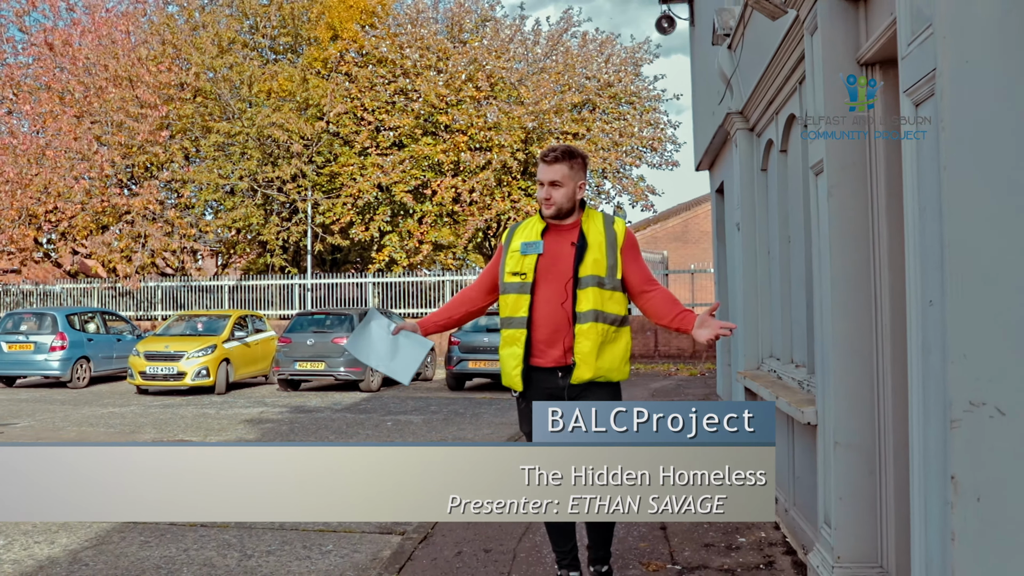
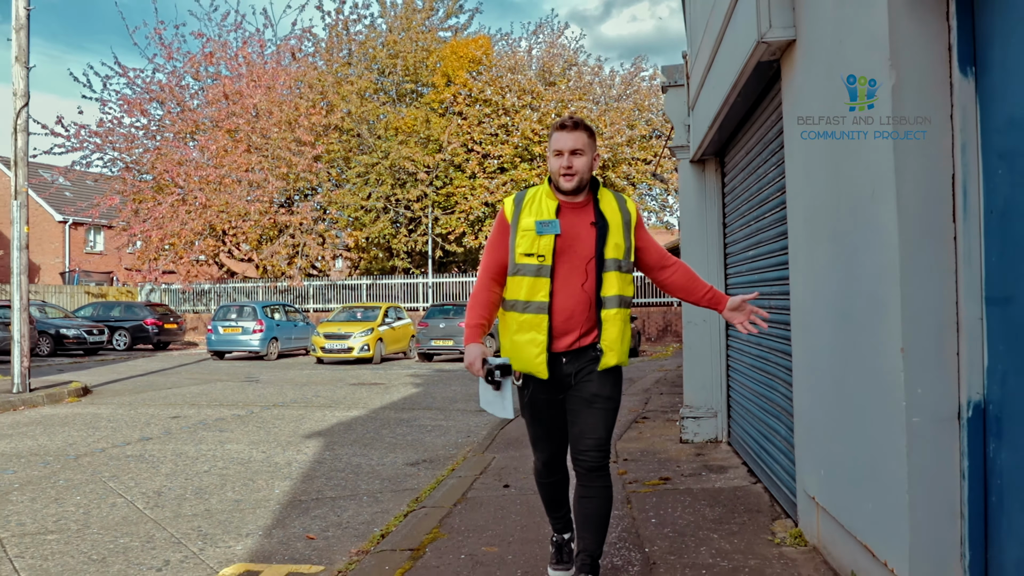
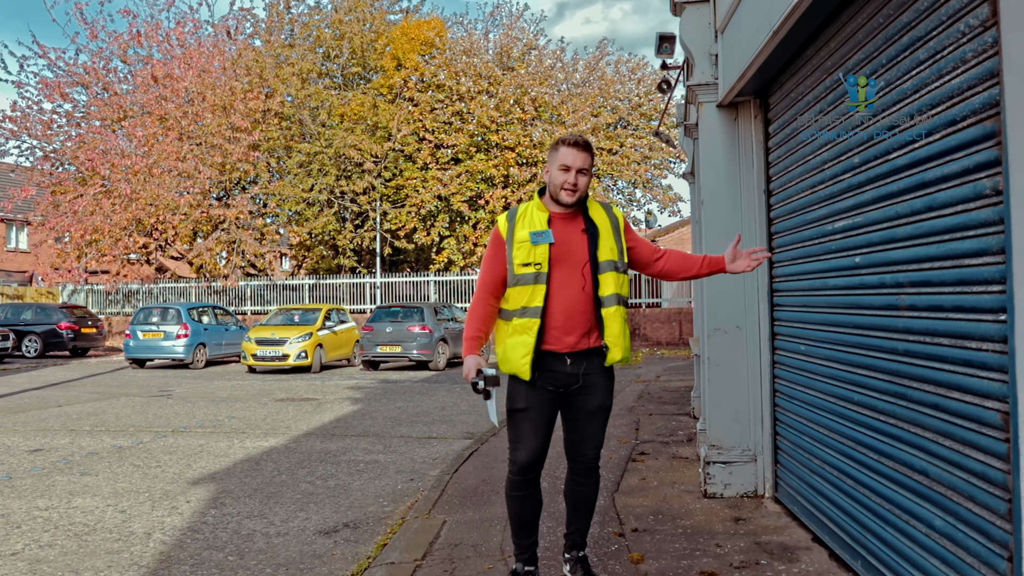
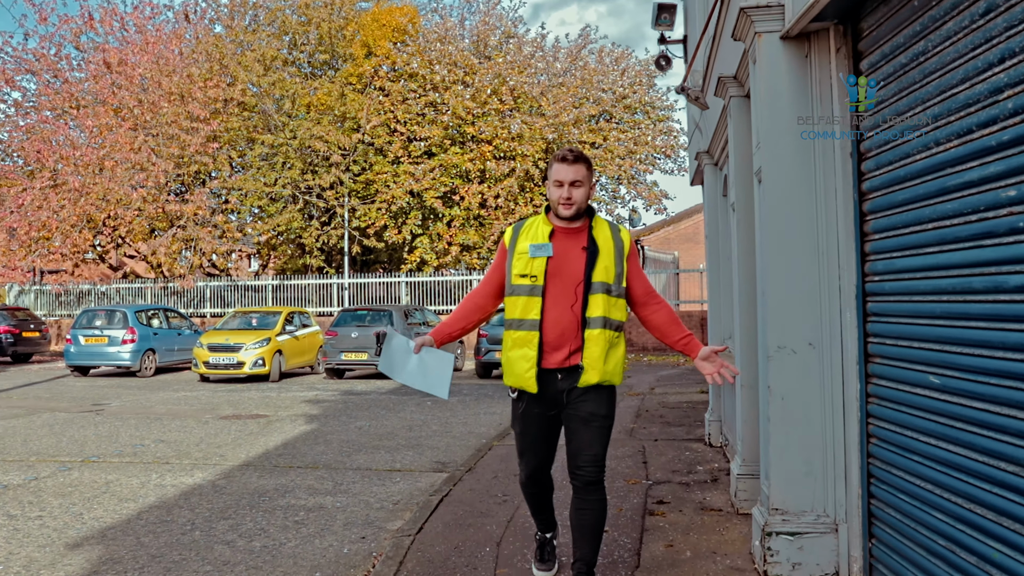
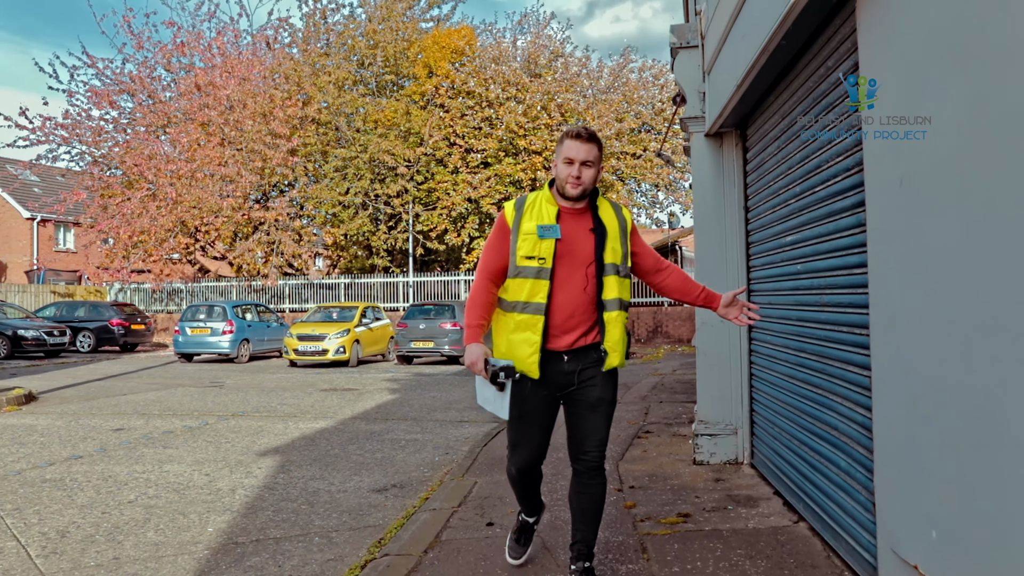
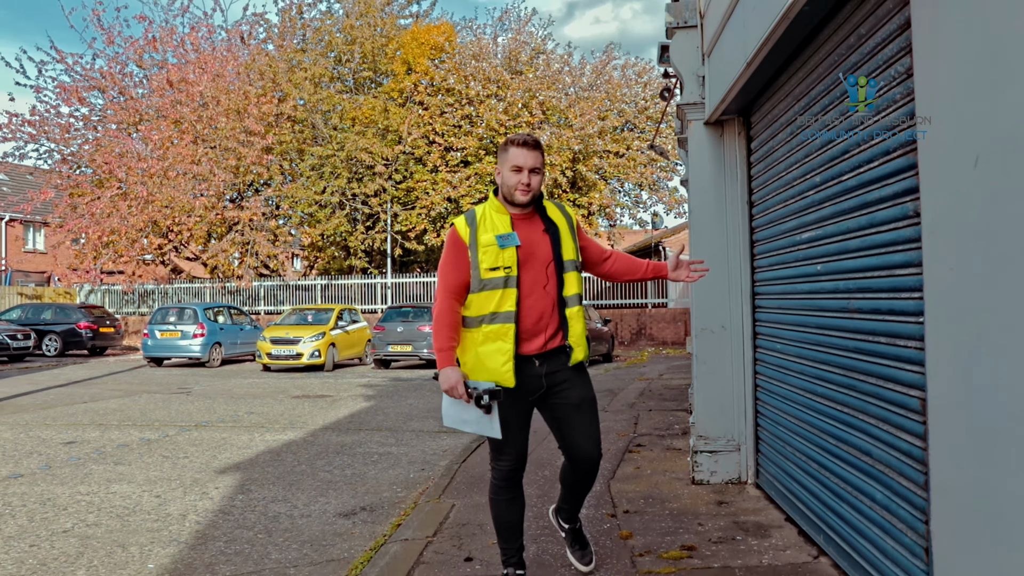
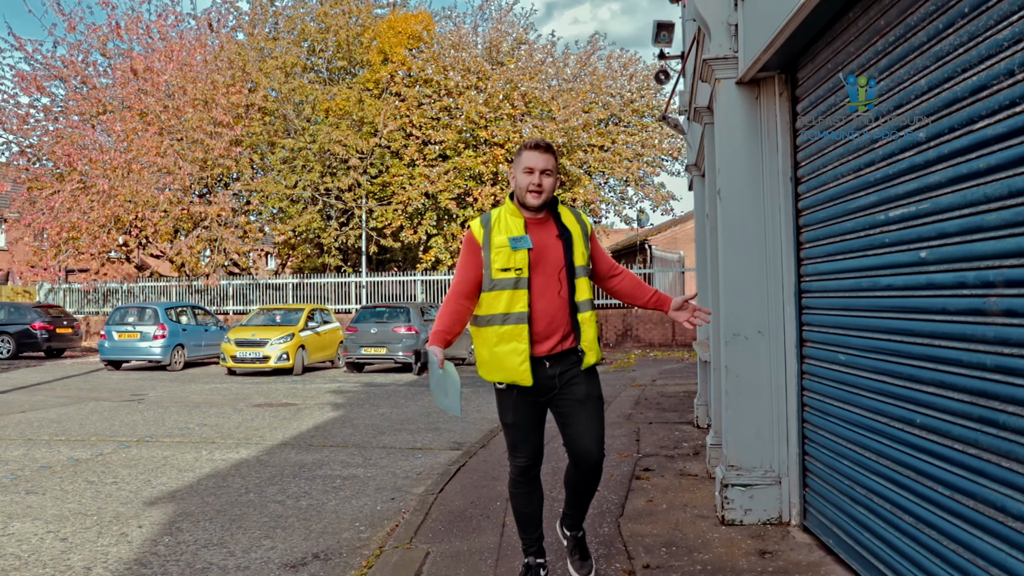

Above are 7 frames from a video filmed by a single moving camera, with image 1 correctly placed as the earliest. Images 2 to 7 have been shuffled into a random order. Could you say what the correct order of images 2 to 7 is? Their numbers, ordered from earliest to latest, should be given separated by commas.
4, 7, 3, 6, 5, 2
